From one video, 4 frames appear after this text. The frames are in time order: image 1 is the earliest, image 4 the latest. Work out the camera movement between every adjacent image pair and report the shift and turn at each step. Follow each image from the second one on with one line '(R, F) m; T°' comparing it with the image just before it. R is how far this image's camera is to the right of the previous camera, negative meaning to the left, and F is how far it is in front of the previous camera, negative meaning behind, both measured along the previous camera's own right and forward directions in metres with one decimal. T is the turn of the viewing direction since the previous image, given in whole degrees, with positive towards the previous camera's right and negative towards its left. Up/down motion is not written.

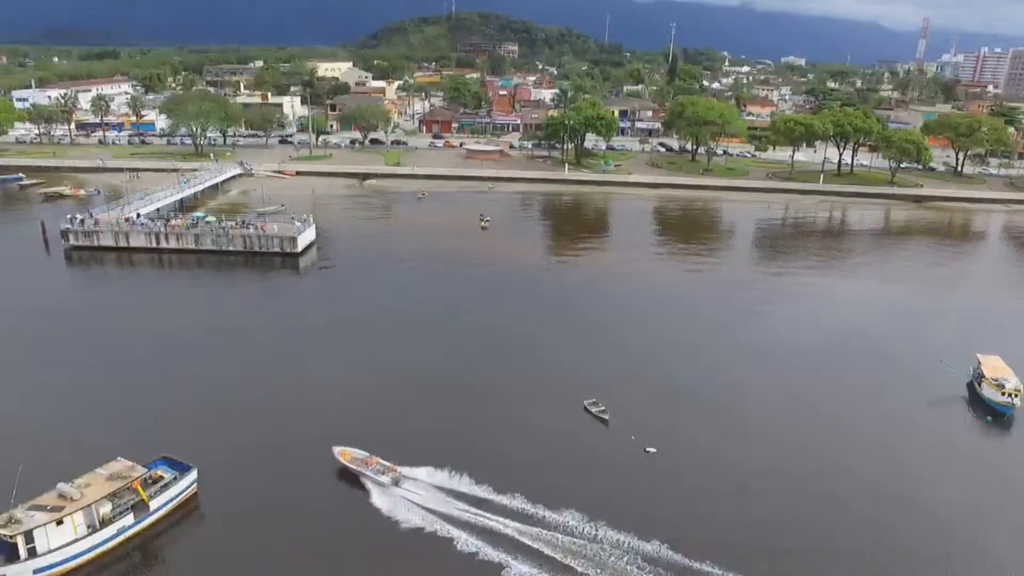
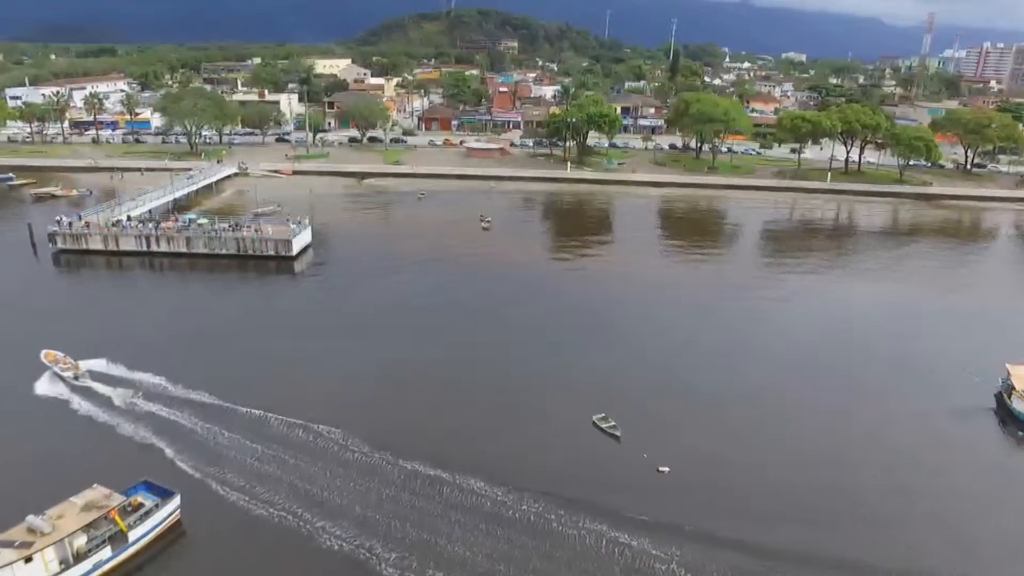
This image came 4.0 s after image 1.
(-0.1, +0.8) m; 0°
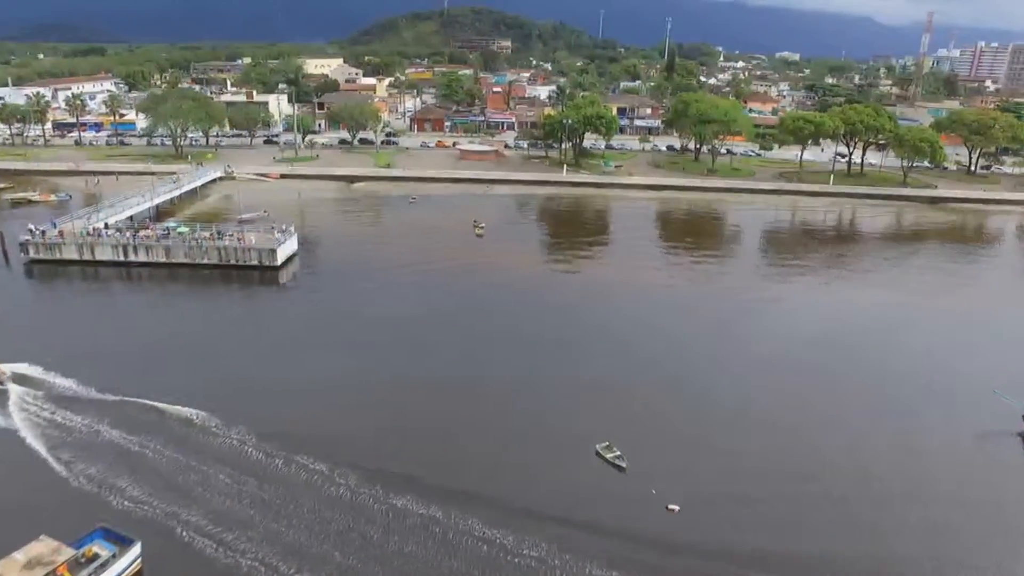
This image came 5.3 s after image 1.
(0.0, +1.1) m; 0°
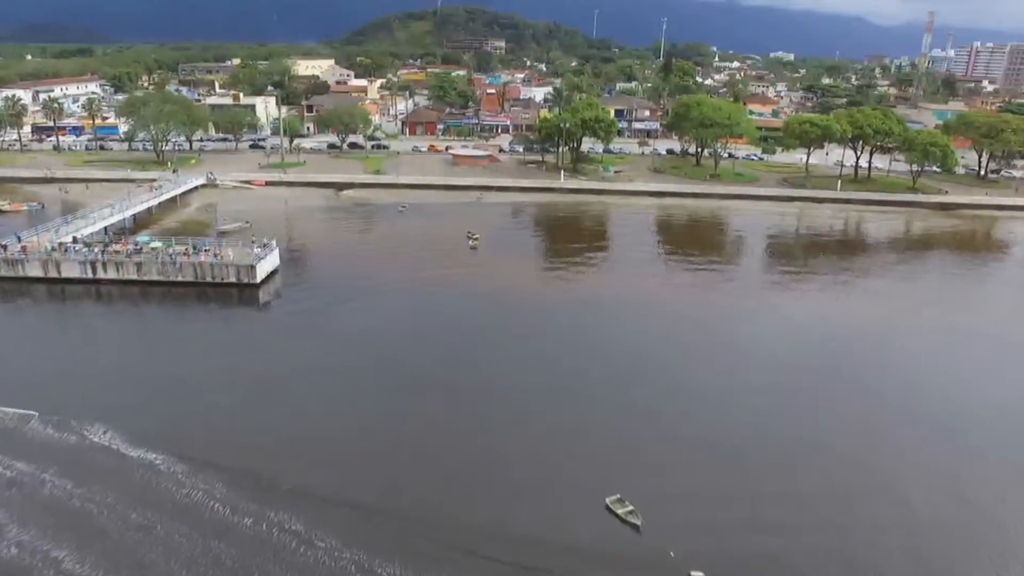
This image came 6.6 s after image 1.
(-0.1, +1.6) m; 0°
